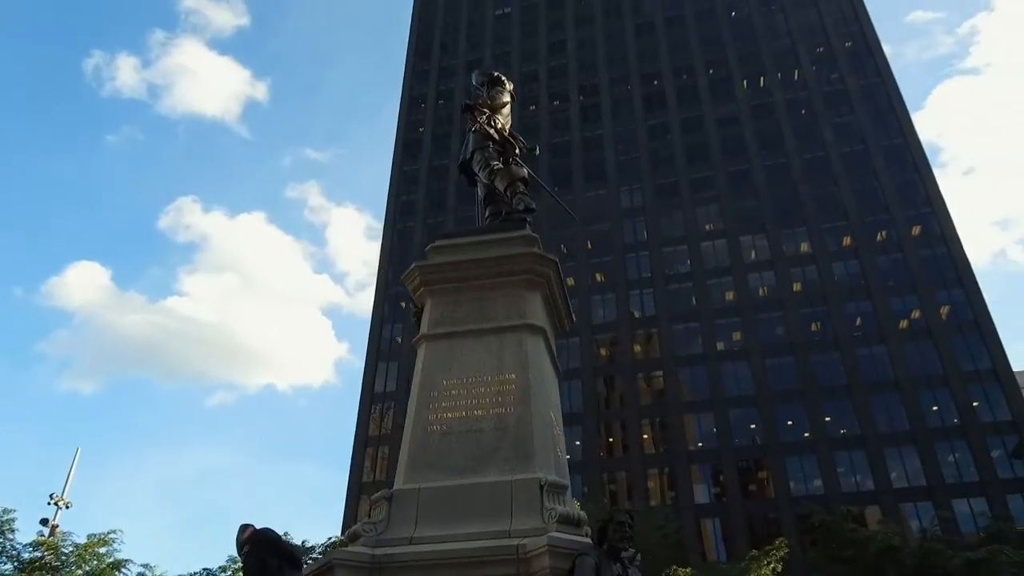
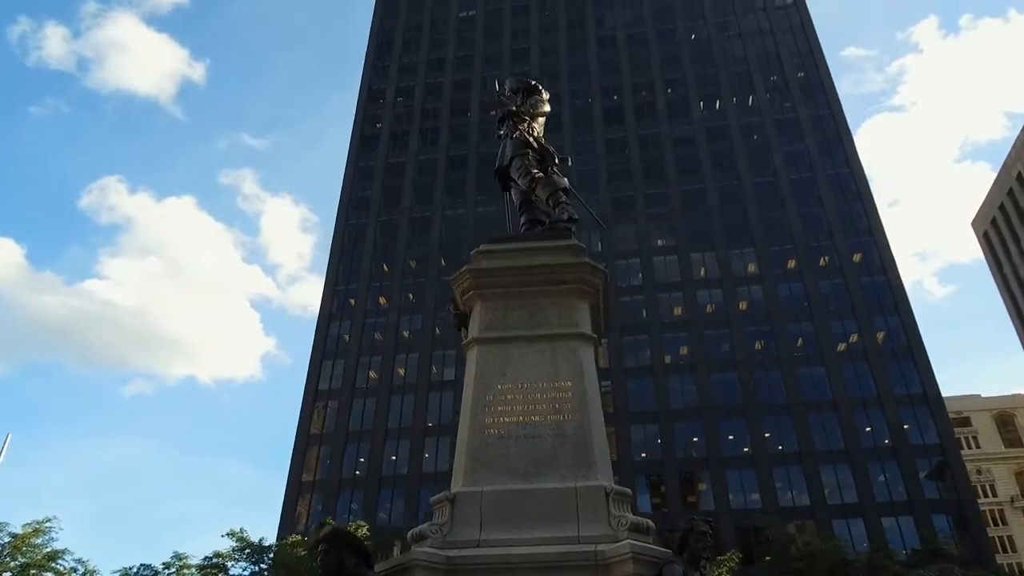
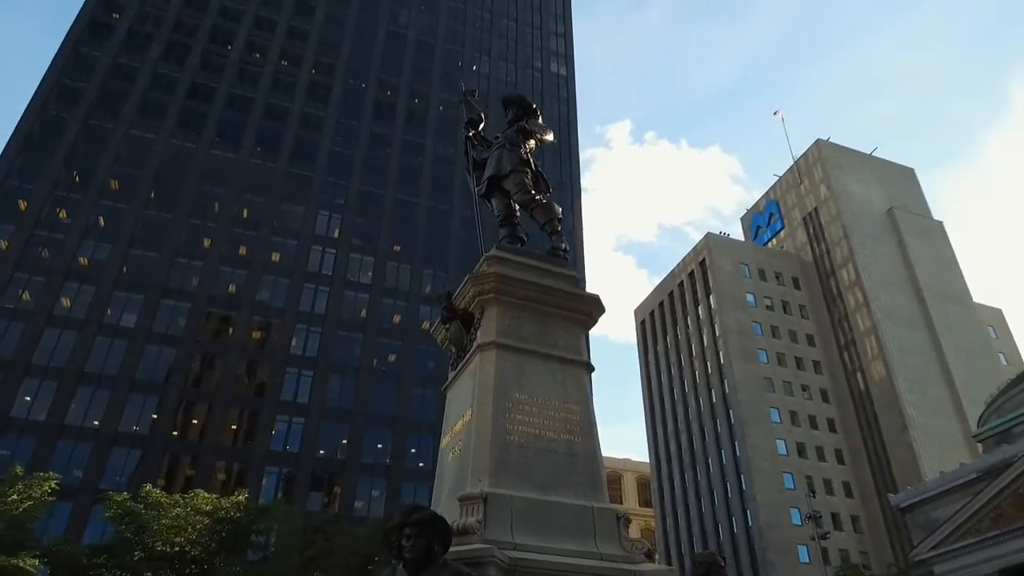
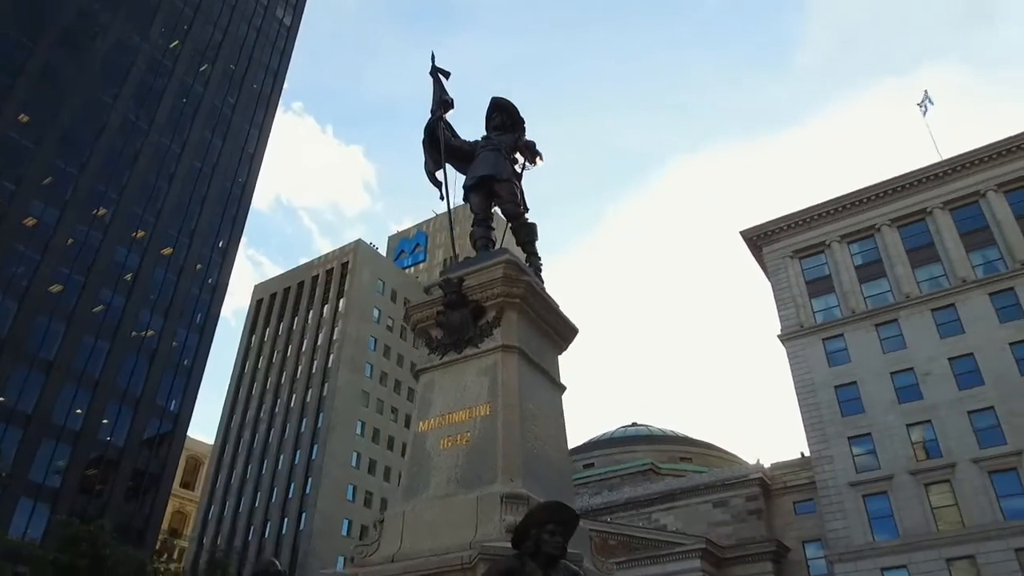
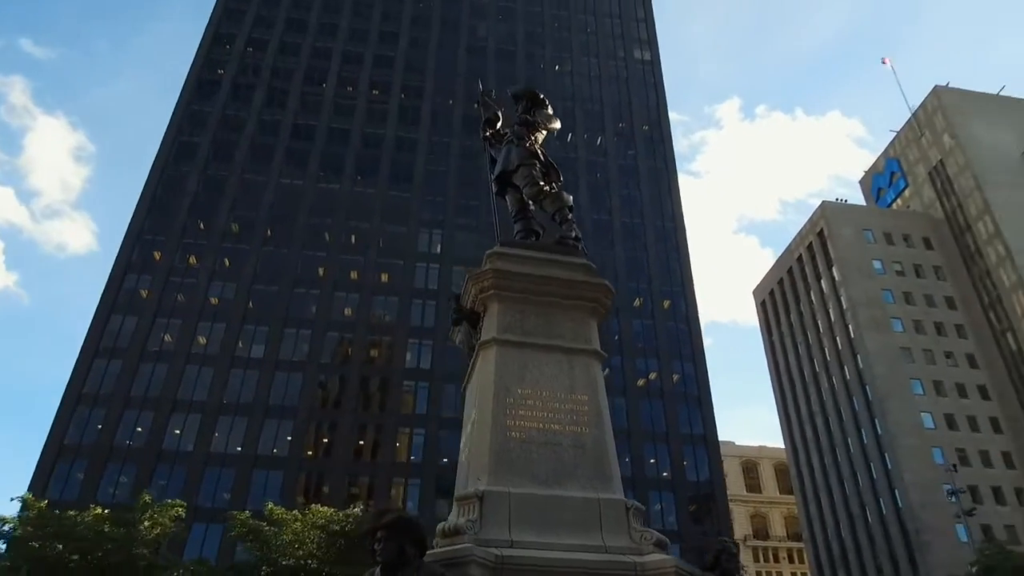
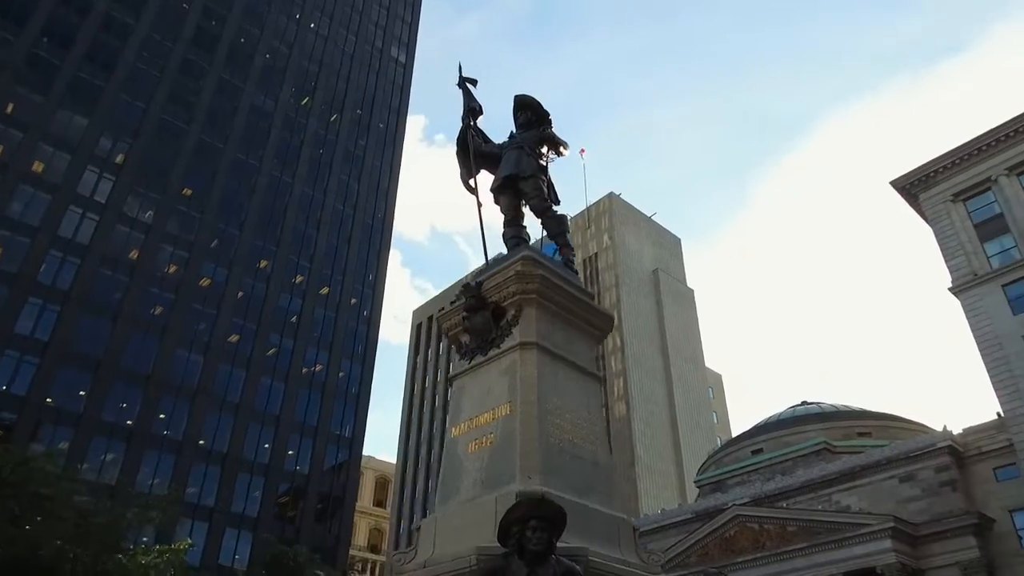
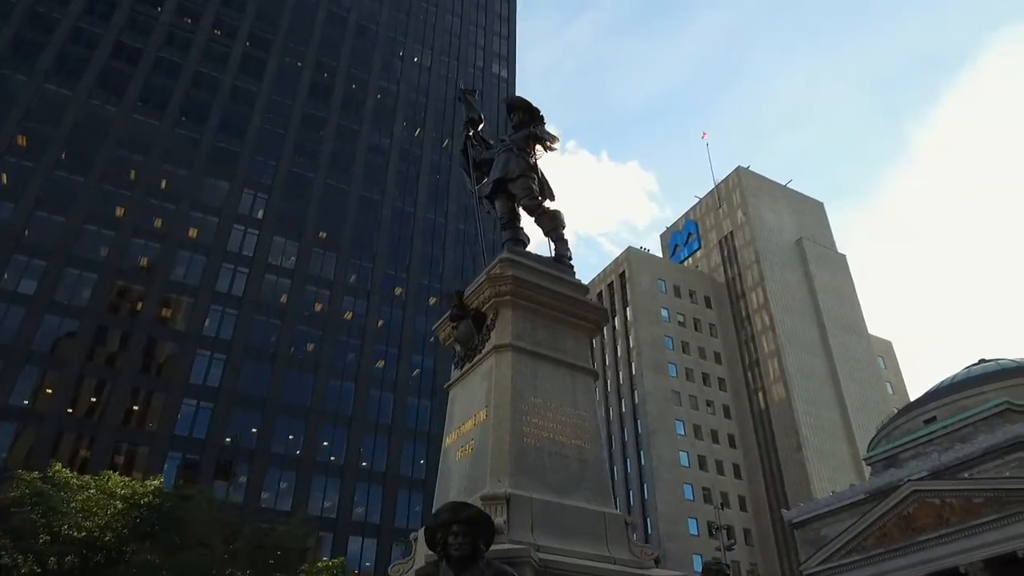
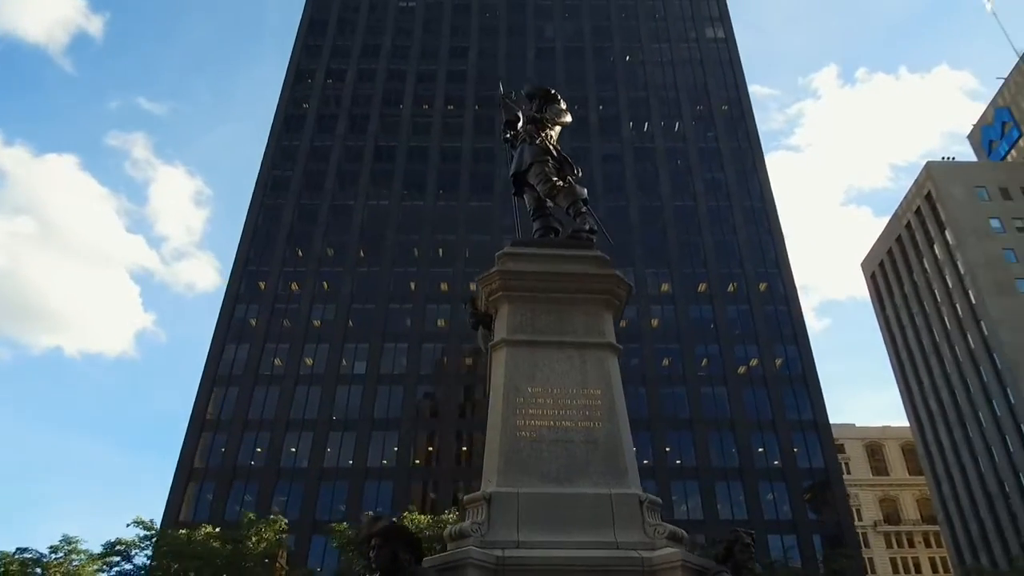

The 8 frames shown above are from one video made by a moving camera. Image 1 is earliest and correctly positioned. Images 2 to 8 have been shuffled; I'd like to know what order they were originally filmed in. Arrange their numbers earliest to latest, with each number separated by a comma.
2, 8, 5, 3, 7, 6, 4
